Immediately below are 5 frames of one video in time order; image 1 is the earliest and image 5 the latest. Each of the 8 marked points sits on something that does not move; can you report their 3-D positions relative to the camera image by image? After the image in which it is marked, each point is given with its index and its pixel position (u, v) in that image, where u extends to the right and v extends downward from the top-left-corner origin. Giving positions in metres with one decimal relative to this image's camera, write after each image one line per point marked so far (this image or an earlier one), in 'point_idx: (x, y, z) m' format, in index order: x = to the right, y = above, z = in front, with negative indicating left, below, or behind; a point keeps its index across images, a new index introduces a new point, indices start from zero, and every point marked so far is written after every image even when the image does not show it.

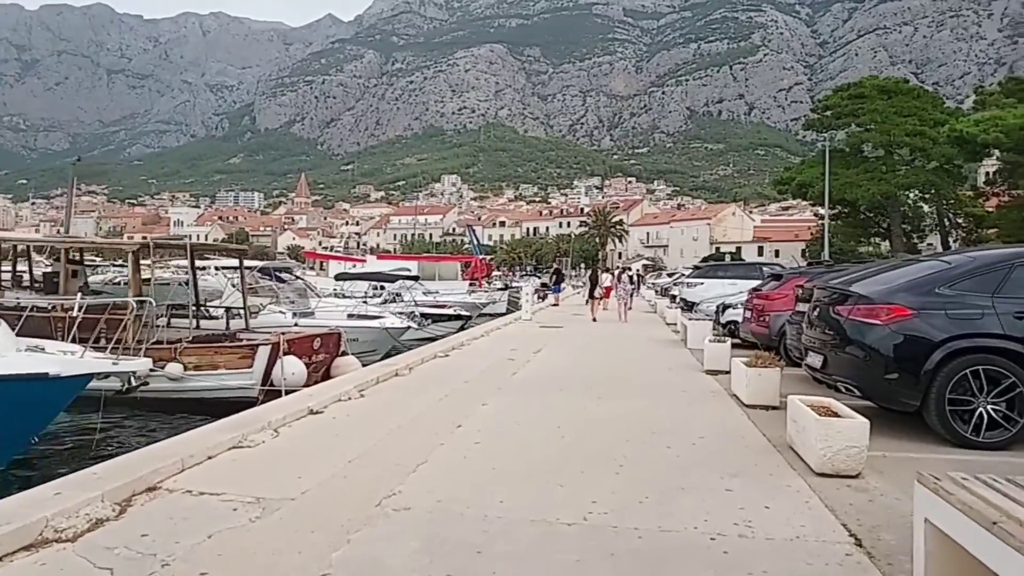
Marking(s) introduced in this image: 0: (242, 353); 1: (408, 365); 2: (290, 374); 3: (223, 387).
0: (-5.1, -1.2, +13.6) m
1: (-1.9, -1.4, +12.8) m
2: (-4.2, -1.7, +13.7) m
3: (-5.5, -1.9, +13.5) m
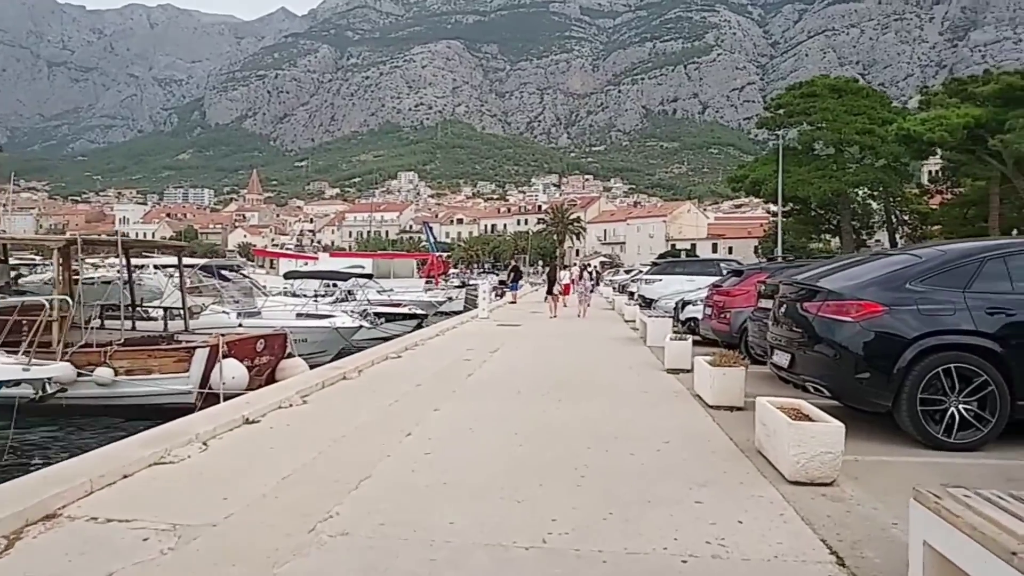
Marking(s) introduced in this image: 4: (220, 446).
0: (-5.9, -1.2, +12.7) m
1: (-2.6, -1.4, +12.1) m
2: (-5.1, -1.6, +12.9) m
3: (-6.3, -1.8, +12.6) m
4: (-2.8, -1.5, +7.0) m
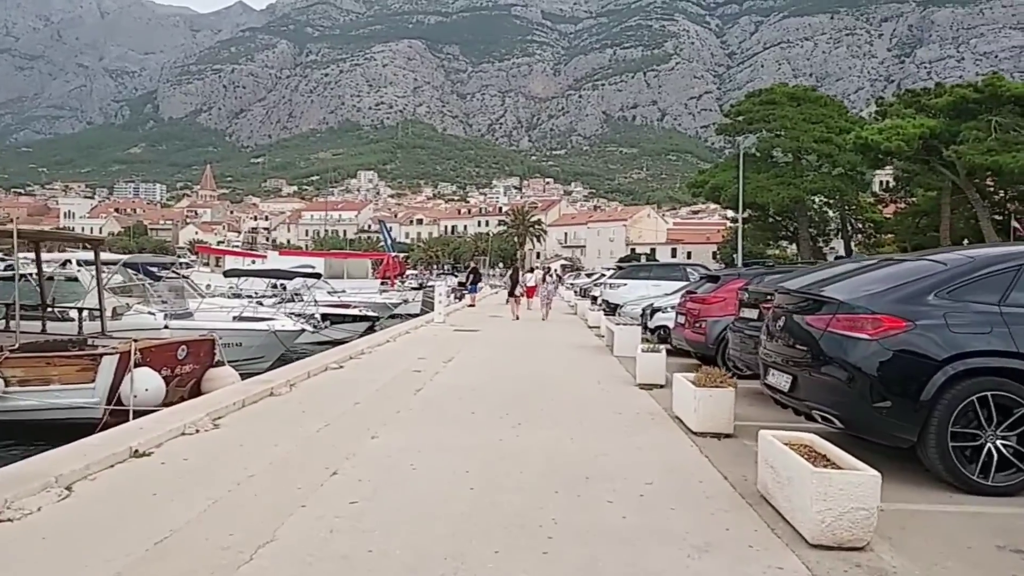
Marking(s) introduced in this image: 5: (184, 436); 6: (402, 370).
0: (-6.6, -1.2, +11.0) m
1: (-3.3, -1.4, +10.6) m
2: (-5.8, -1.6, +11.2) m
3: (-7.0, -1.8, +10.9) m
4: (-3.2, -1.5, +5.5) m
5: (-3.3, -1.5, +7.3) m
6: (-1.9, -1.4, +12.6) m
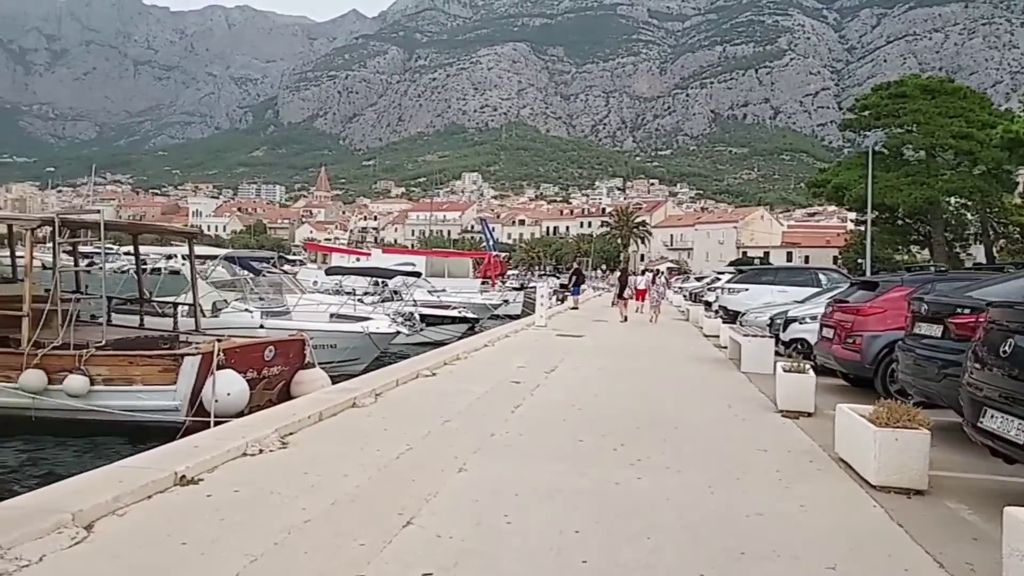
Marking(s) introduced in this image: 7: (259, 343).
0: (-5.1, -1.1, +10.4) m
1: (-1.8, -1.4, +9.5) m
2: (-4.2, -1.6, +10.5) m
3: (-5.4, -1.7, +10.4) m
4: (-2.4, -1.5, +4.4) m
5: (-2.3, -1.5, +6.2) m
6: (-0.2, -1.5, +11.3) m
7: (-4.0, -0.9, +11.4) m
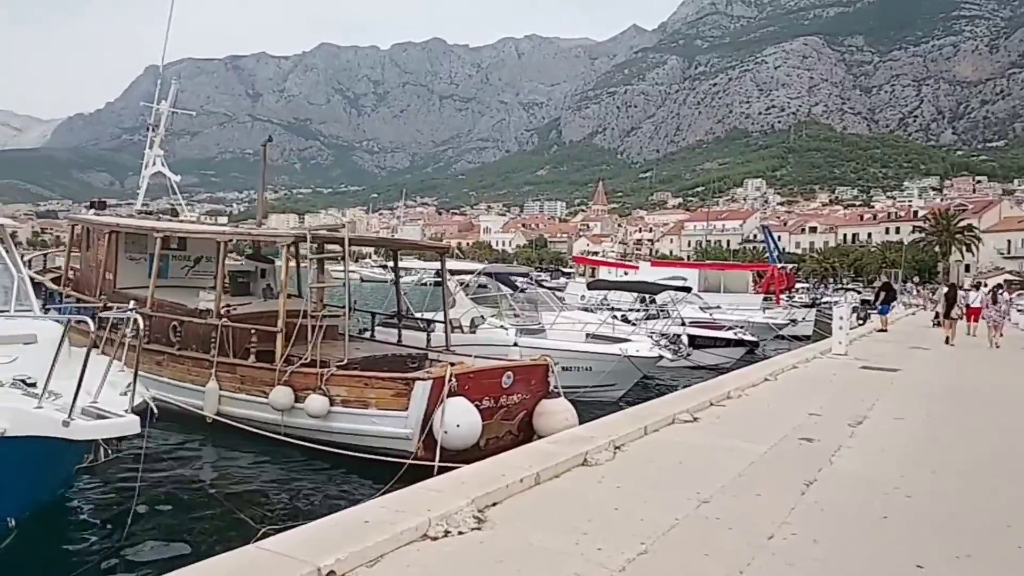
0: (-1.6, -1.4, +9.6) m
1: (+1.1, -1.6, +7.6) m
2: (-0.7, -1.8, +9.4) m
3: (-1.9, -2.0, +9.7) m
4: (-1.4, -1.7, +3.1) m
5: (-0.6, -1.7, +4.7) m
6: (+3.3, -1.8, +8.7) m
7: (-0.2, -1.2, +10.2) m
